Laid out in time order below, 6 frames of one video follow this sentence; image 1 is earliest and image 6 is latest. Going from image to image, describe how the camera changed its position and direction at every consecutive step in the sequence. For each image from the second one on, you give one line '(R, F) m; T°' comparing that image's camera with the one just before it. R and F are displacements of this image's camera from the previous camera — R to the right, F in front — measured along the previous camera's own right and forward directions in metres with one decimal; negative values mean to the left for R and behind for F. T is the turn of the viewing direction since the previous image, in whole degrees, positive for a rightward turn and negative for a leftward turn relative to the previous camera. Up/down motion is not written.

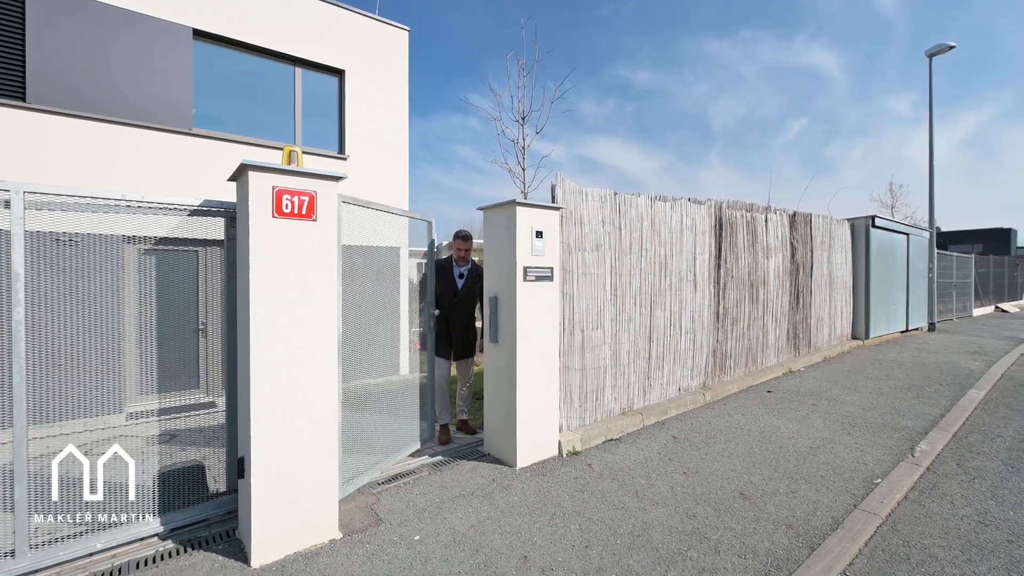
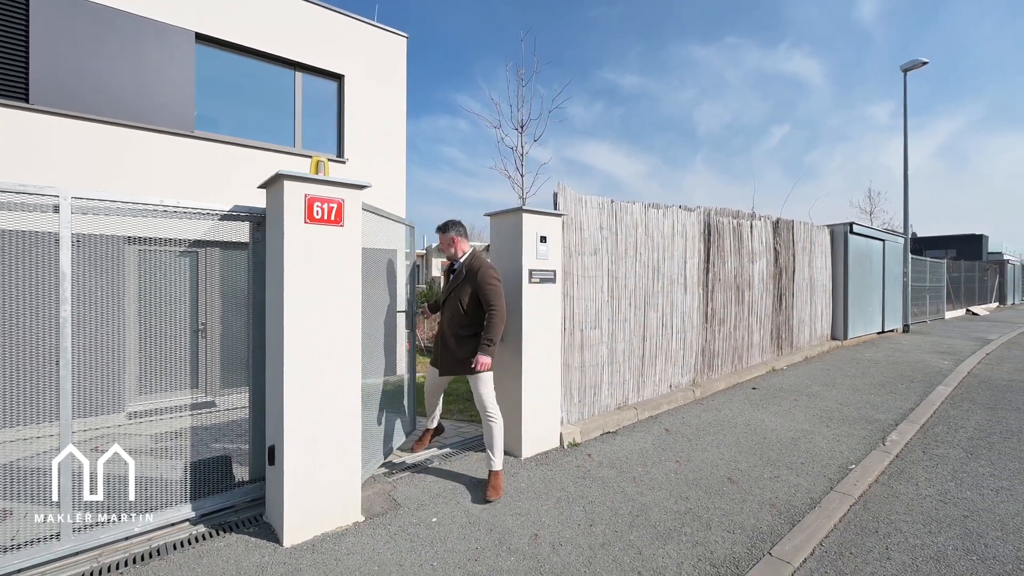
(-0.2, -0.3) m; +2°
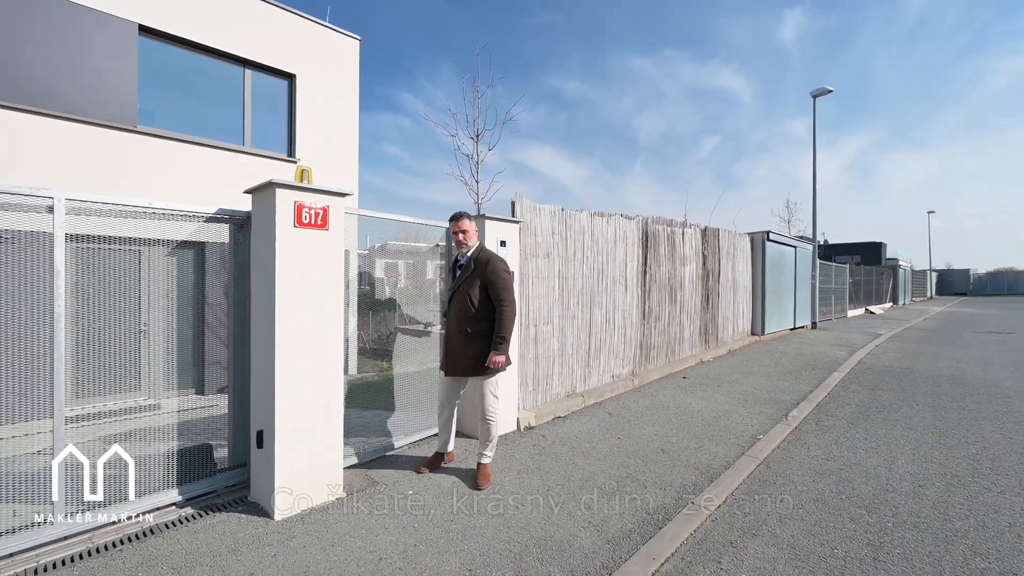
(-0.2, -0.5) m; +6°
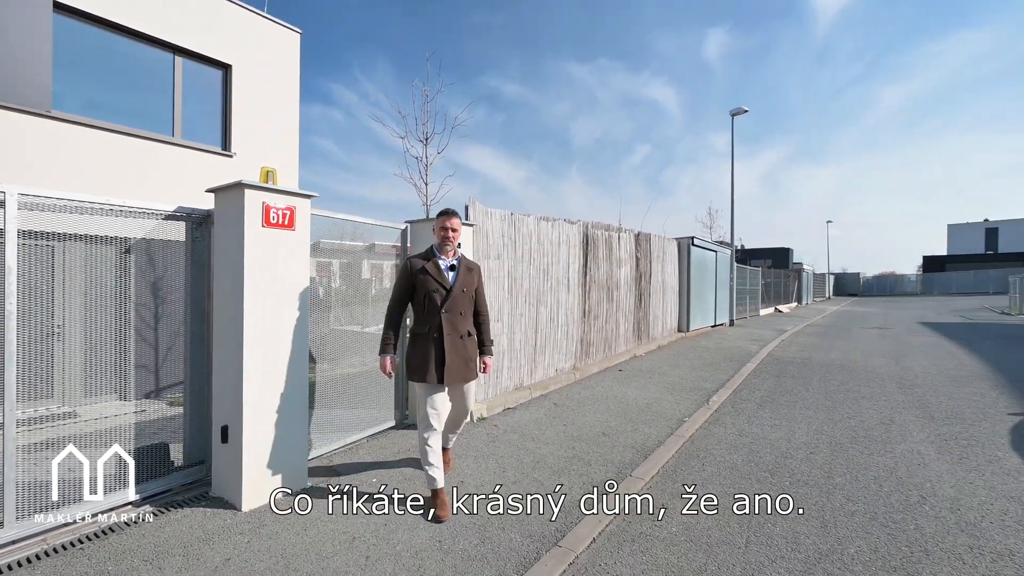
(-0.2, -0.3) m; +7°
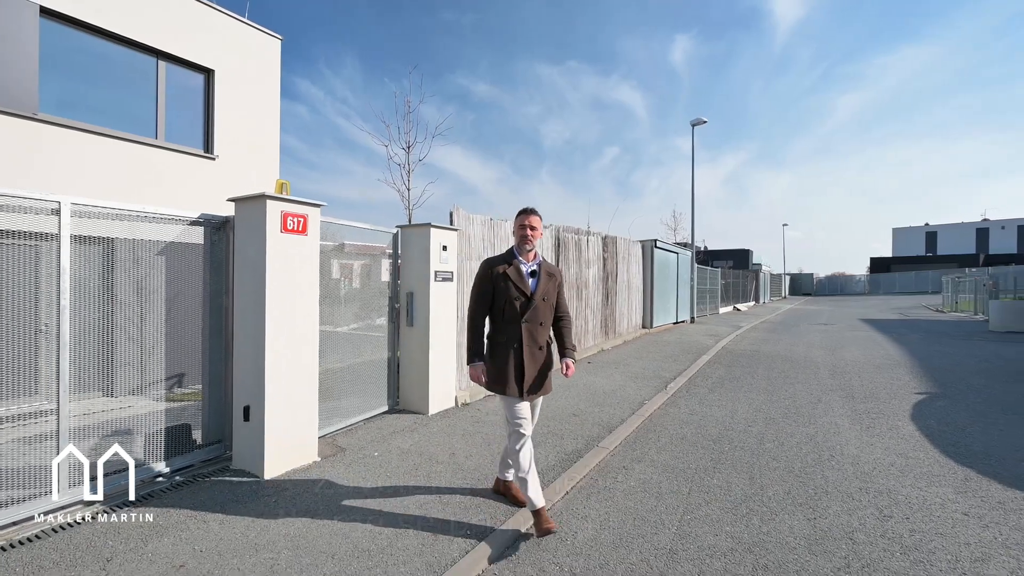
(-0.1, -0.6) m; +3°
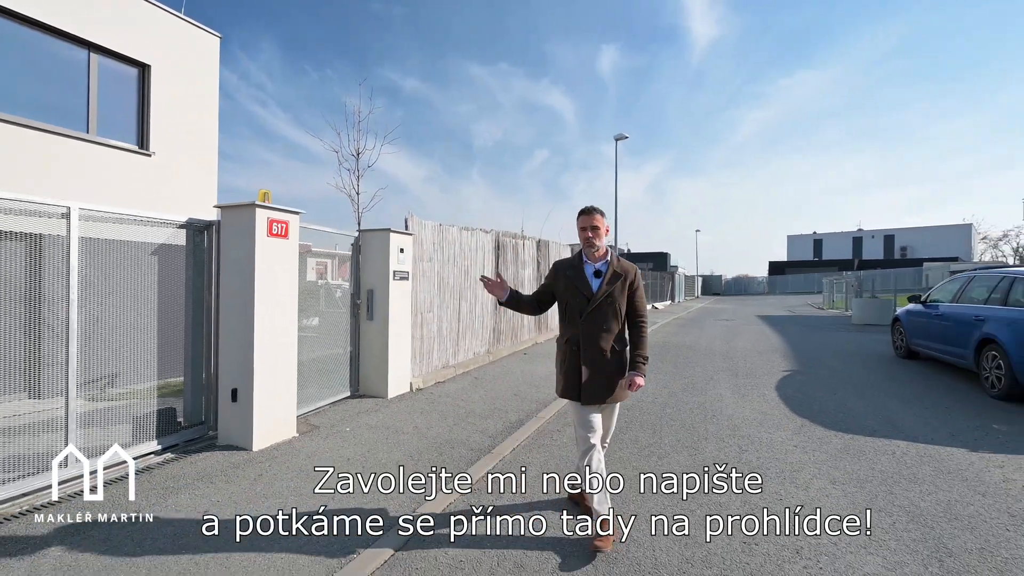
(-0.2, -0.9) m; +8°
